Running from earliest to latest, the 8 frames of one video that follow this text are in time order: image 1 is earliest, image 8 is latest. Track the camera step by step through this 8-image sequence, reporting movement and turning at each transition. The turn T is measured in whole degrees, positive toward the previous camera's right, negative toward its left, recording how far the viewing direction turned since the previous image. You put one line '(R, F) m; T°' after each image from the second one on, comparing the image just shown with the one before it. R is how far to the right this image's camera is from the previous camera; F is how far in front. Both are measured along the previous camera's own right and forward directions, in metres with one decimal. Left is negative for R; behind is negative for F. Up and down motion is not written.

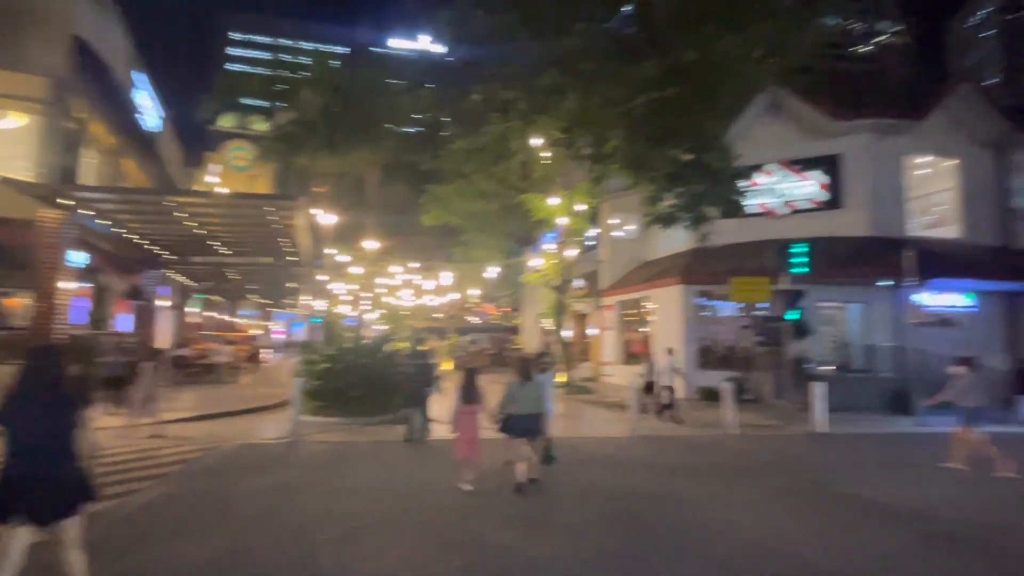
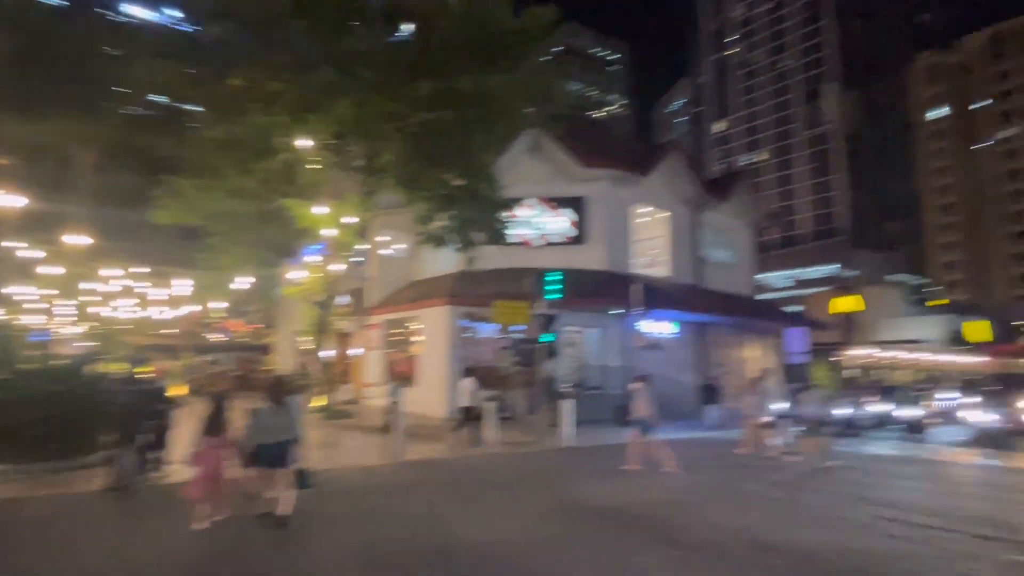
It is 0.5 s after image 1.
(-0.2, +0.5) m; +24°
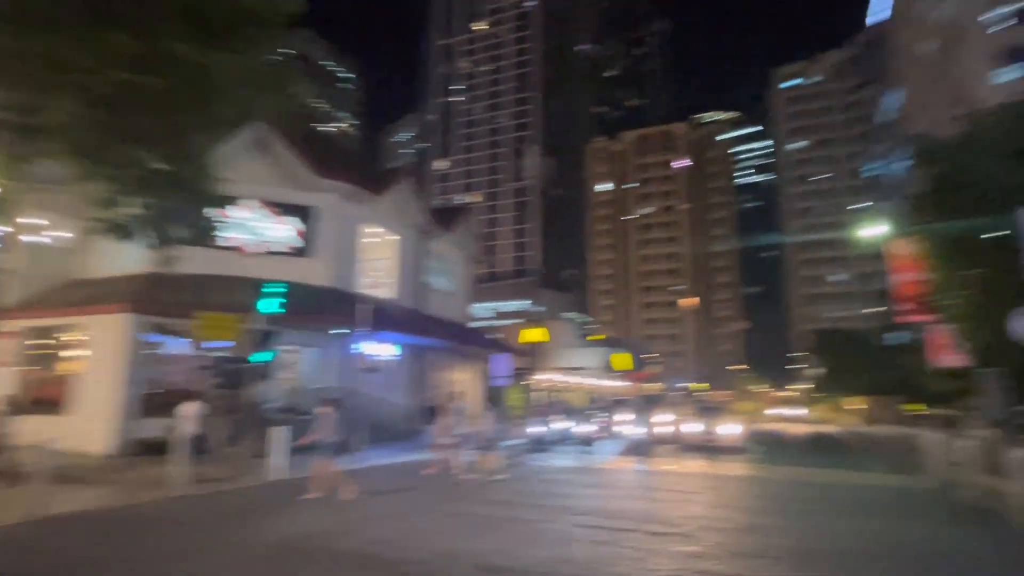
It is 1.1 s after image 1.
(-0.4, +0.6) m; +28°
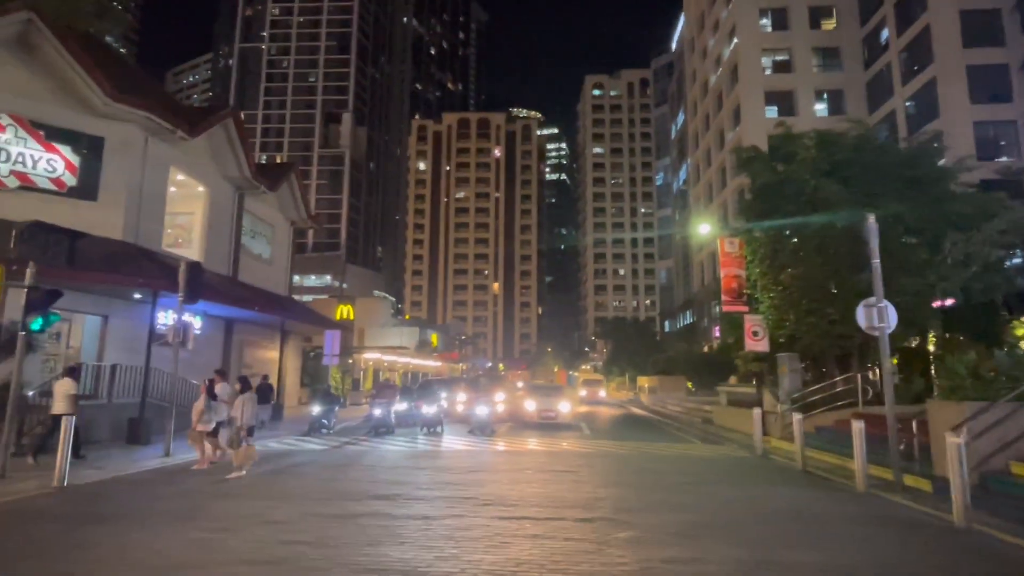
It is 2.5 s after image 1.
(-1.7, +1.4) m; +20°
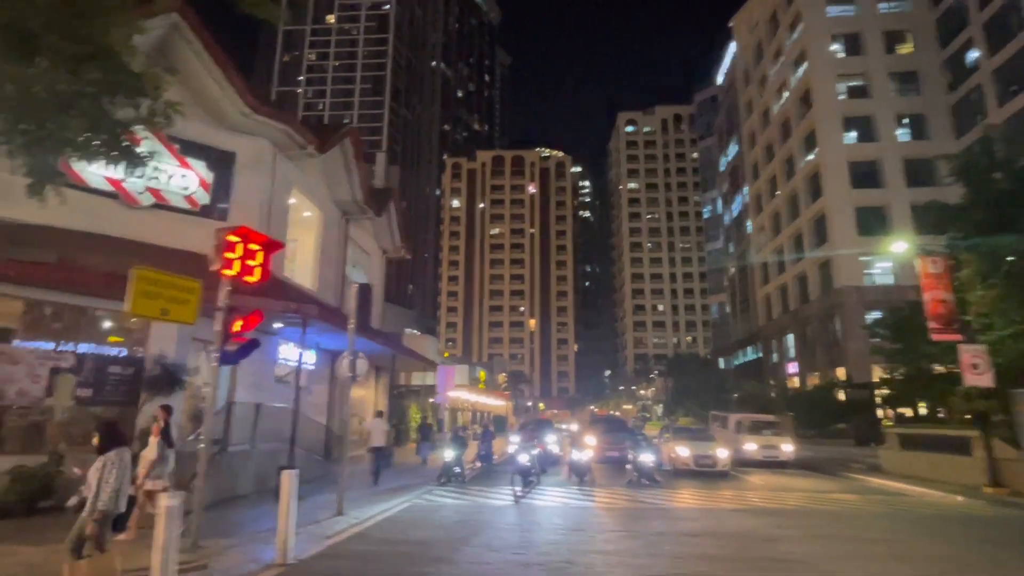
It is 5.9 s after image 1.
(-5.0, +2.3) m; -2°
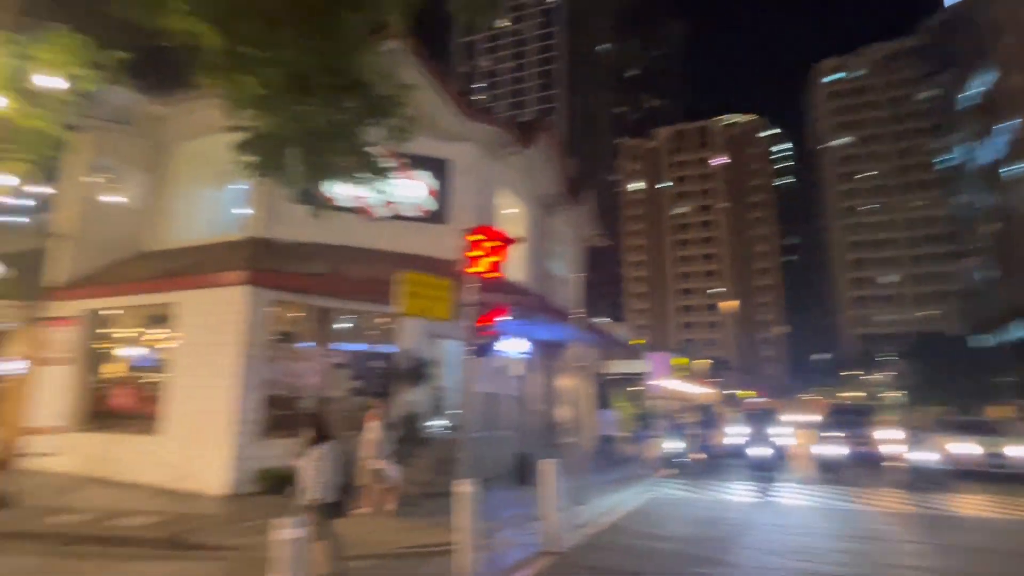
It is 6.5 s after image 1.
(-1.0, +0.2) m; -18°
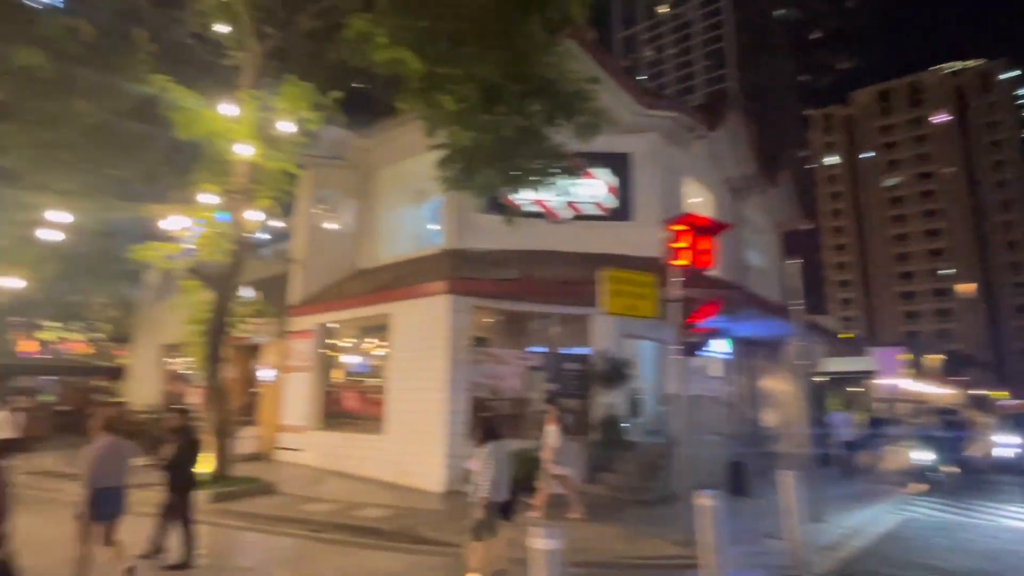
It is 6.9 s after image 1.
(-0.6, +0.3) m; -17°
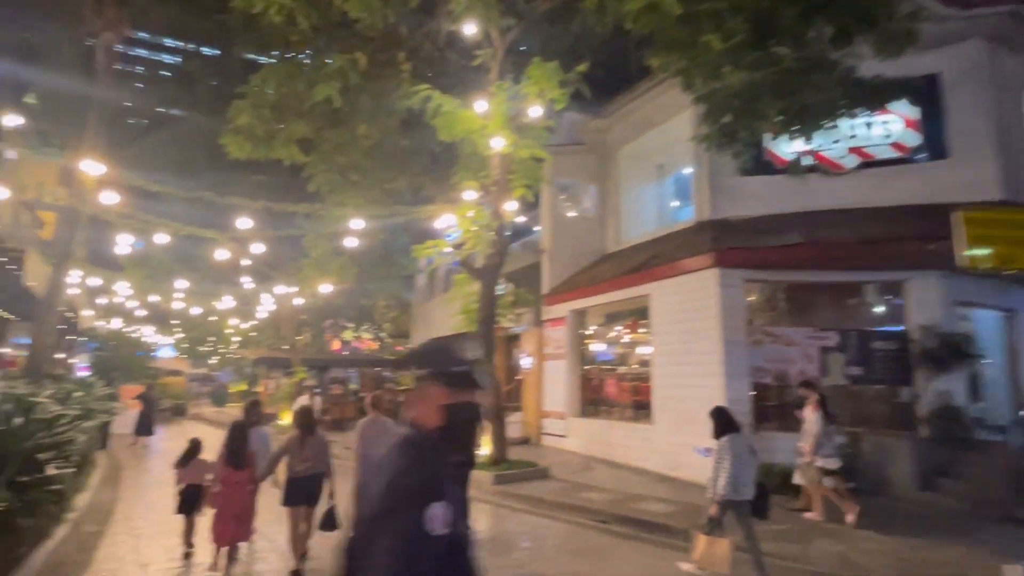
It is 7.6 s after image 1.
(-1.0, +0.8) m; -23°
